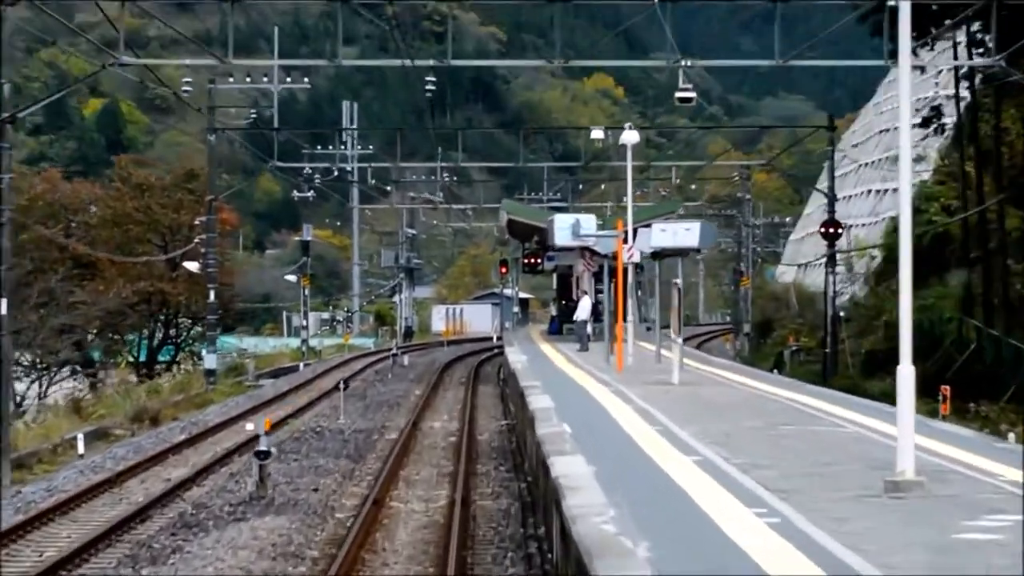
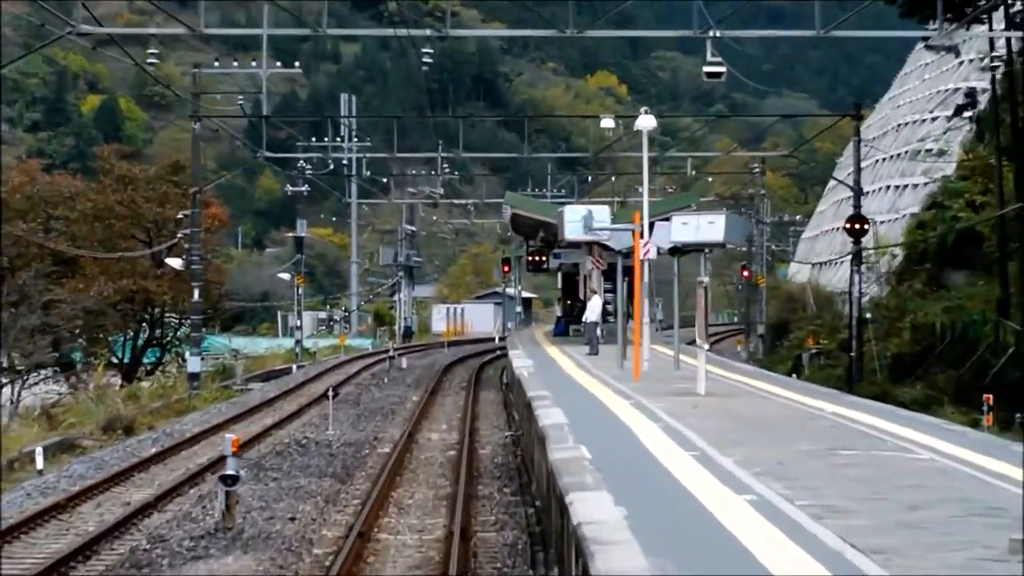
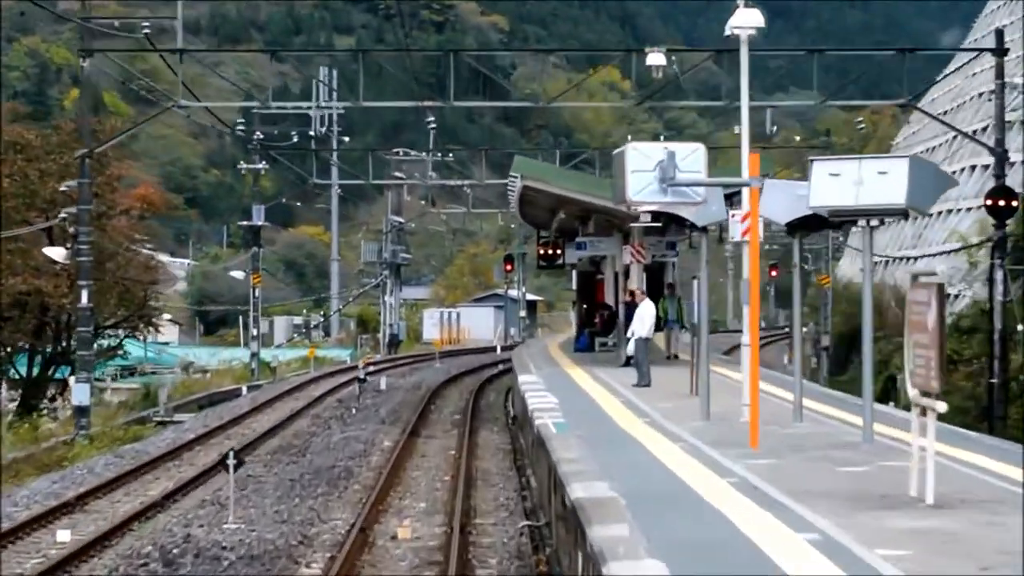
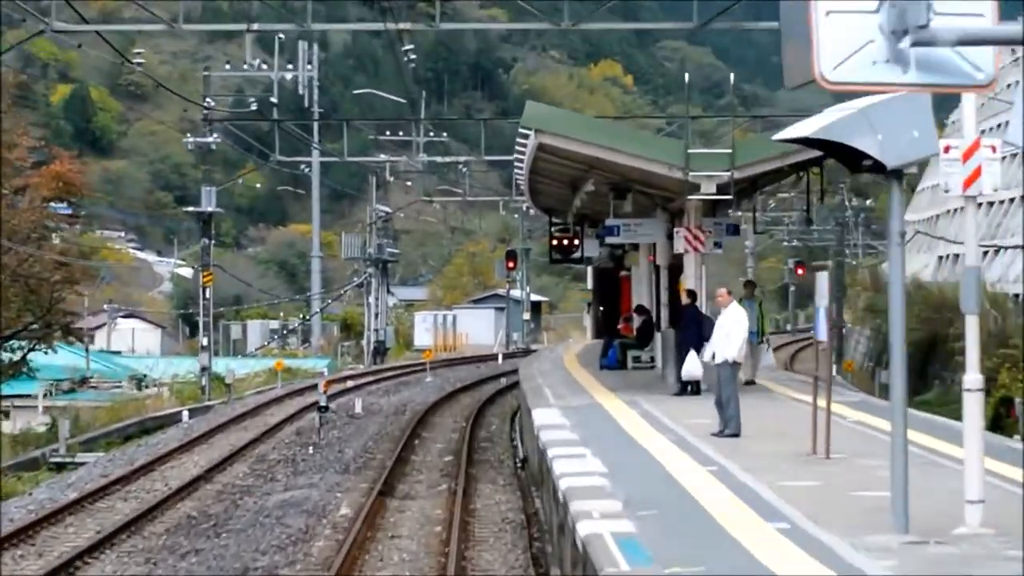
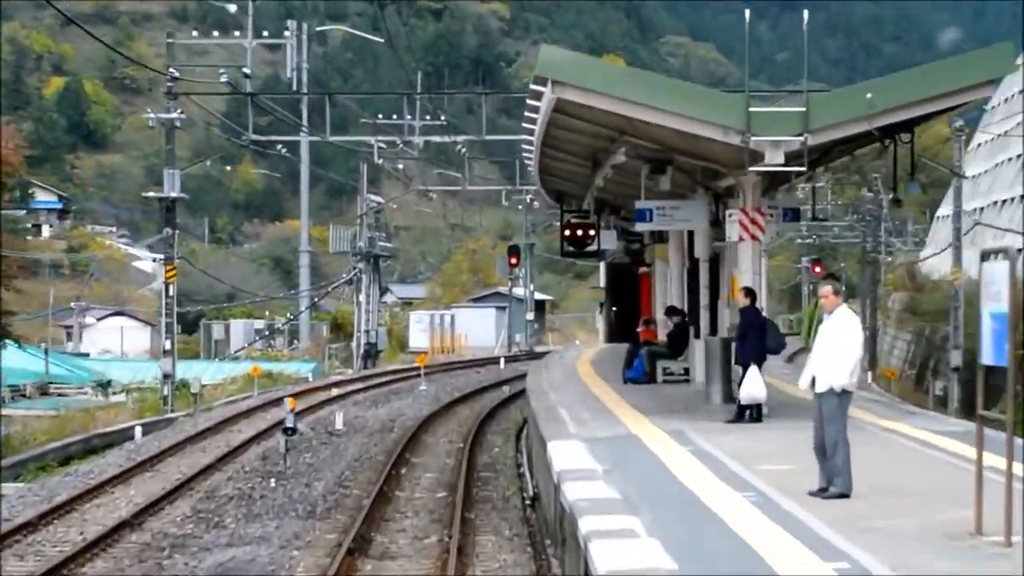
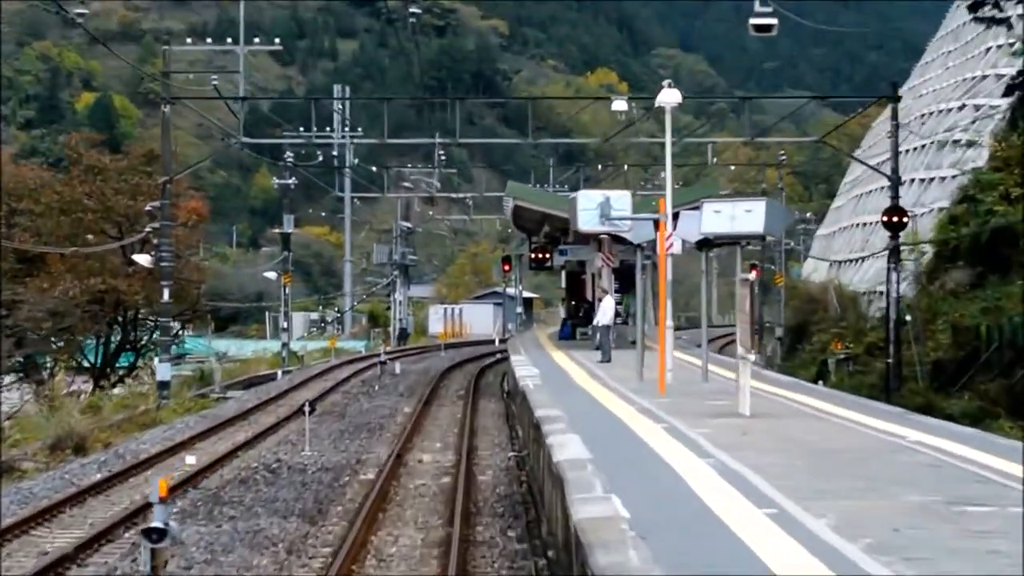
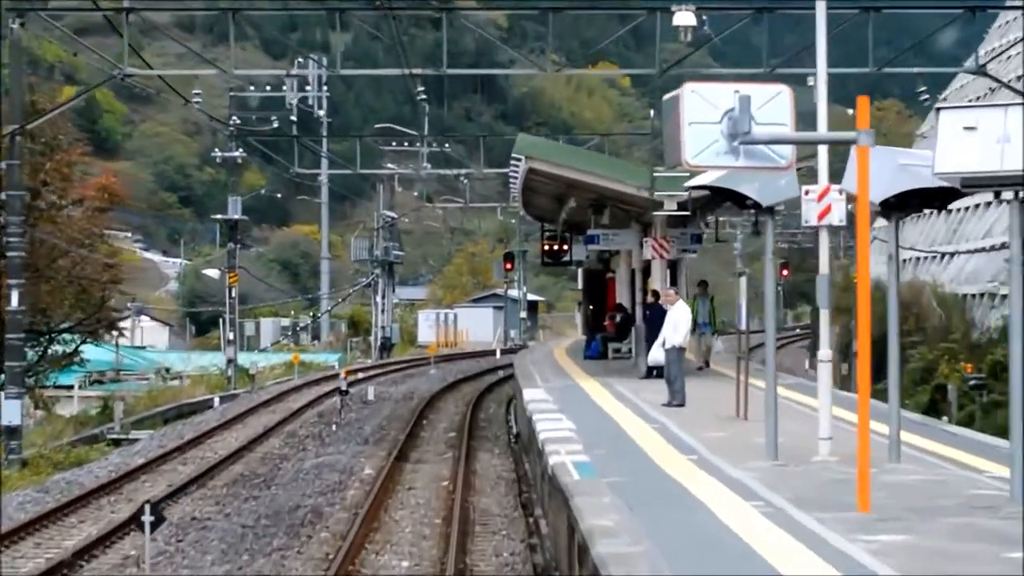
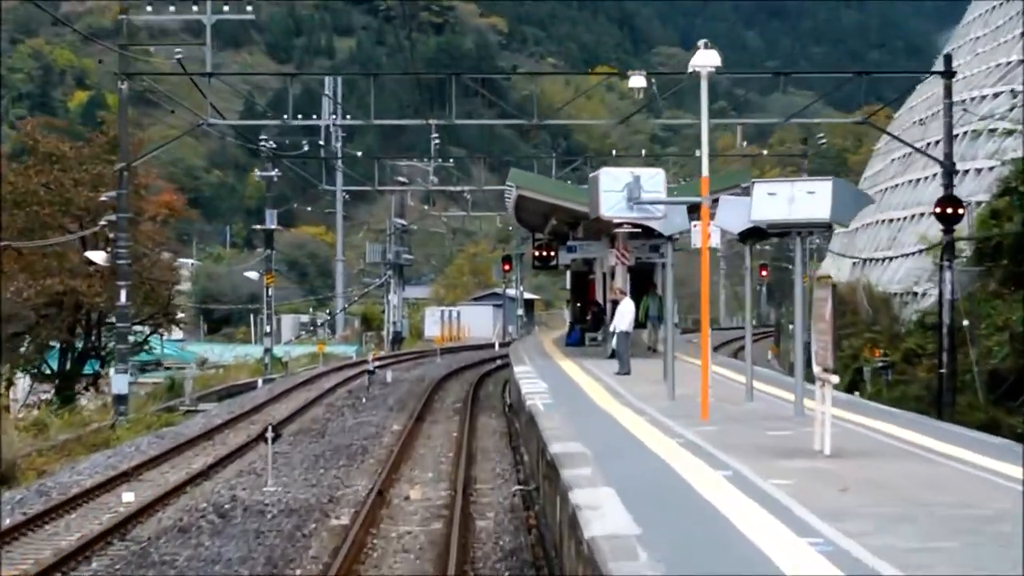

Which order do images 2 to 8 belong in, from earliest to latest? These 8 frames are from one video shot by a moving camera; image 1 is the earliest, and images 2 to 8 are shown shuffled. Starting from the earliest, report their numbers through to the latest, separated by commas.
2, 6, 8, 3, 7, 4, 5
